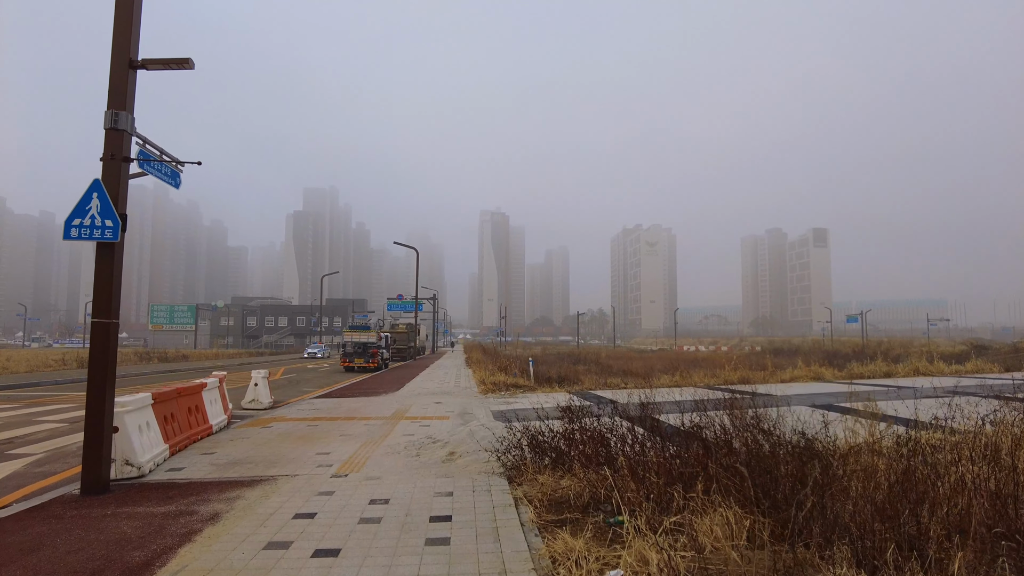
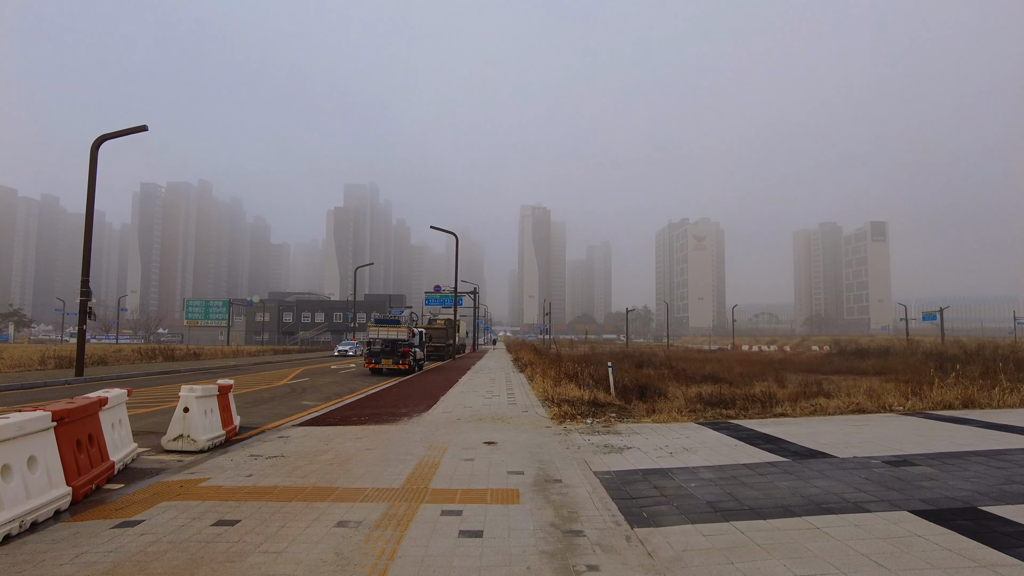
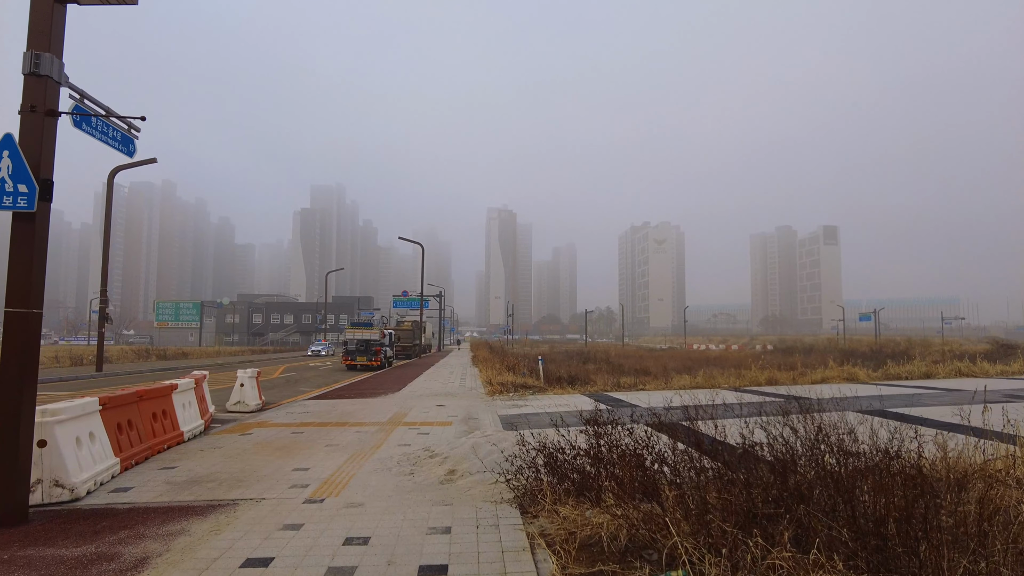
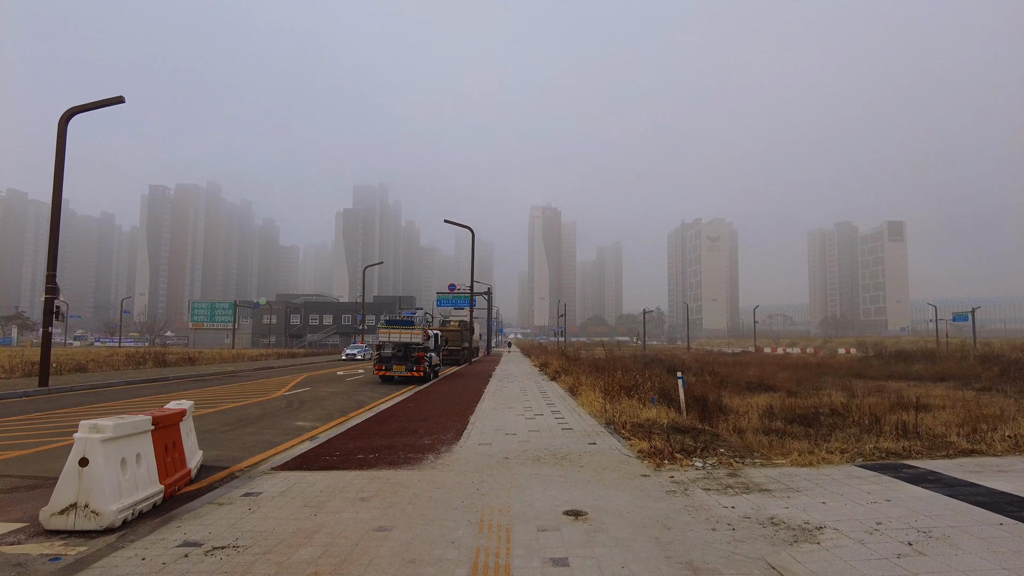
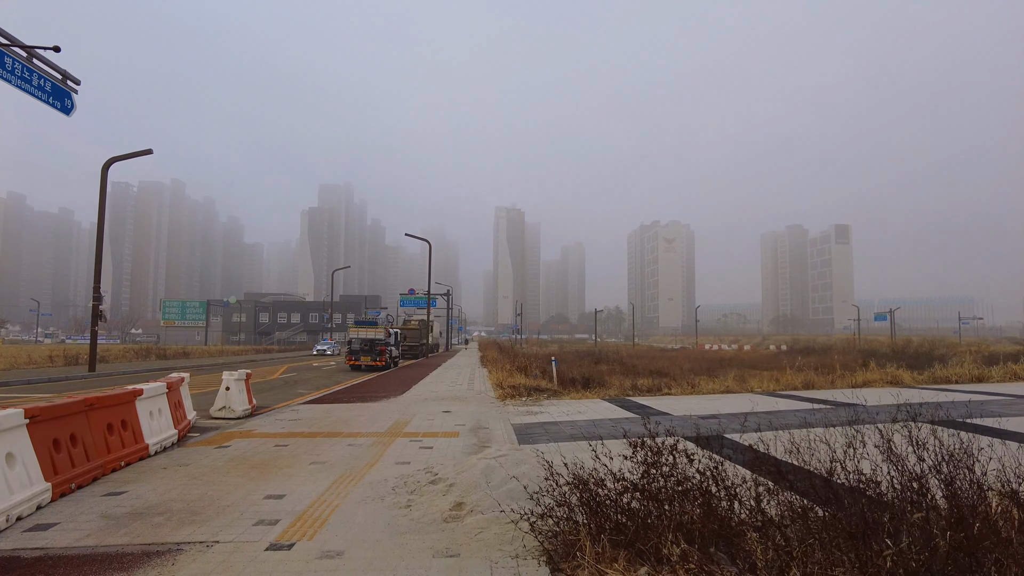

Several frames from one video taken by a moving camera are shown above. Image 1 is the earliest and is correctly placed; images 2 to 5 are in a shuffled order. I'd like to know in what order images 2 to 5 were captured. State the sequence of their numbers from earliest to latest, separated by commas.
3, 5, 2, 4
